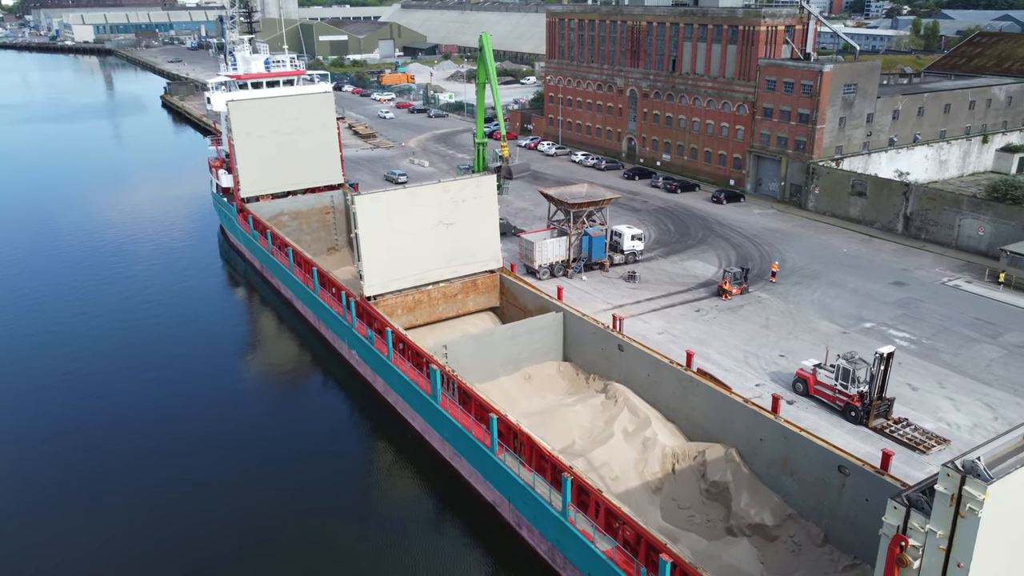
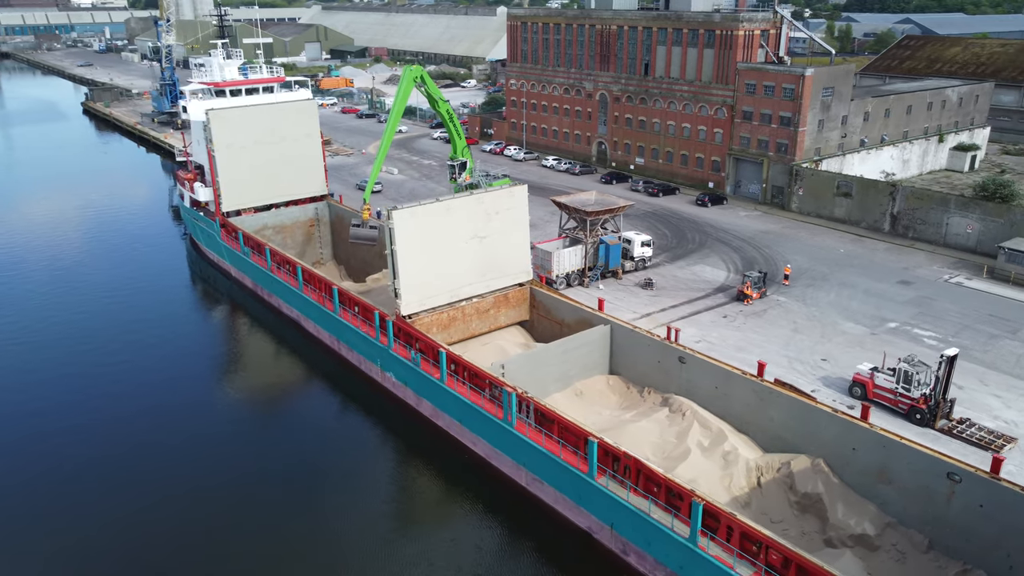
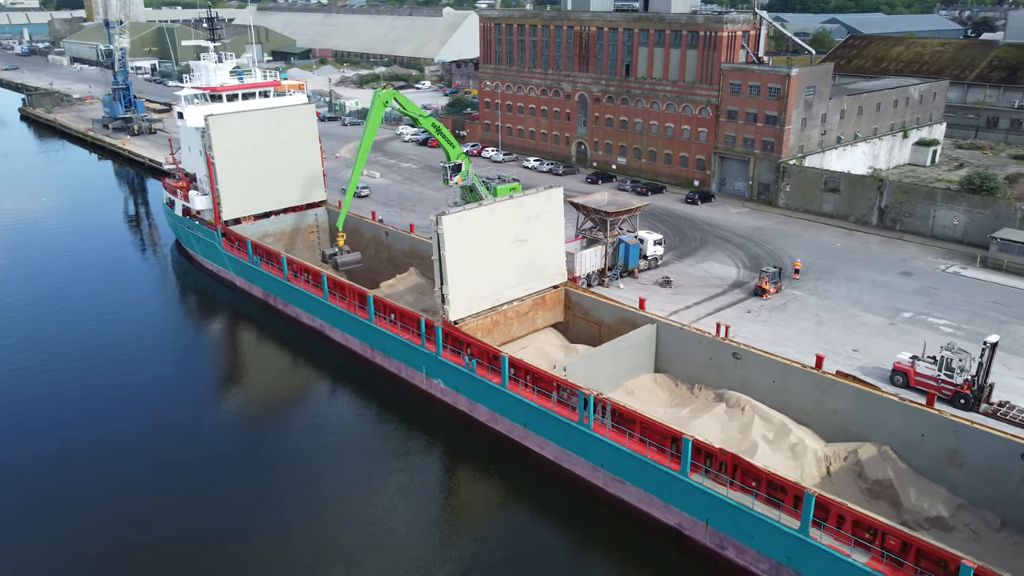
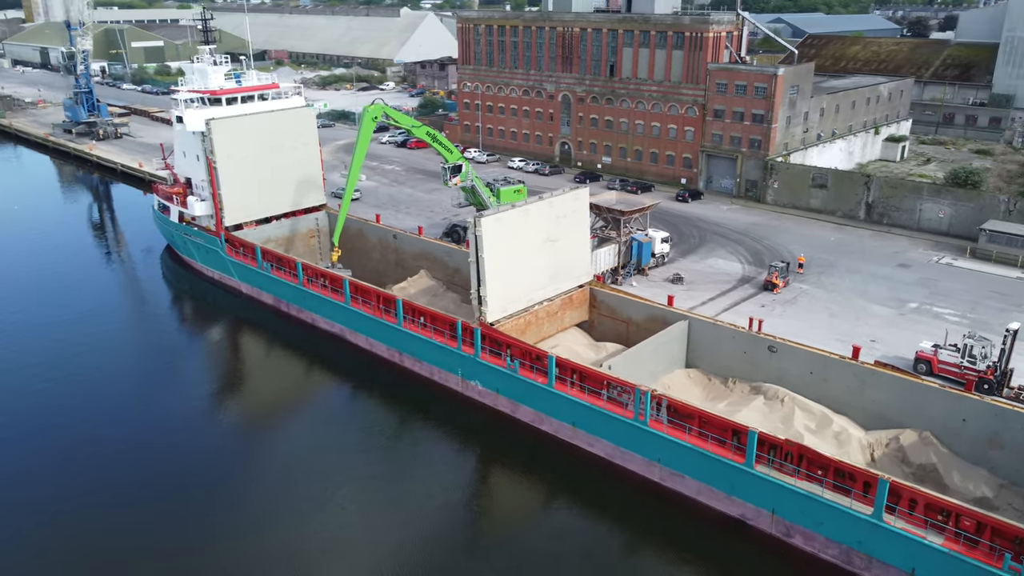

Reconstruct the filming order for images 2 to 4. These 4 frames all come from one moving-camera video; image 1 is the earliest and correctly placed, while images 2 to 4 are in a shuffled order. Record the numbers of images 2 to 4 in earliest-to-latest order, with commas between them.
2, 3, 4
